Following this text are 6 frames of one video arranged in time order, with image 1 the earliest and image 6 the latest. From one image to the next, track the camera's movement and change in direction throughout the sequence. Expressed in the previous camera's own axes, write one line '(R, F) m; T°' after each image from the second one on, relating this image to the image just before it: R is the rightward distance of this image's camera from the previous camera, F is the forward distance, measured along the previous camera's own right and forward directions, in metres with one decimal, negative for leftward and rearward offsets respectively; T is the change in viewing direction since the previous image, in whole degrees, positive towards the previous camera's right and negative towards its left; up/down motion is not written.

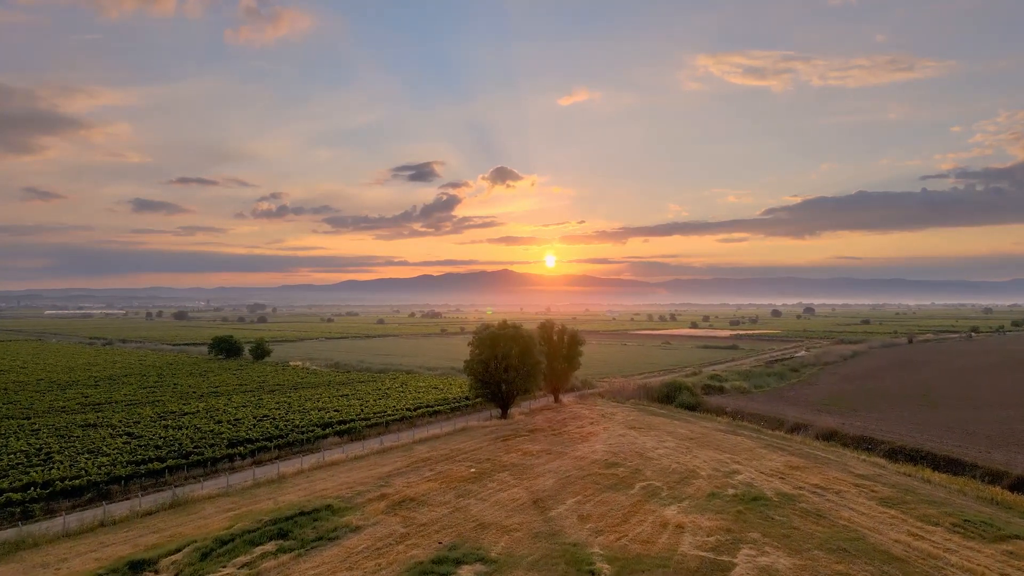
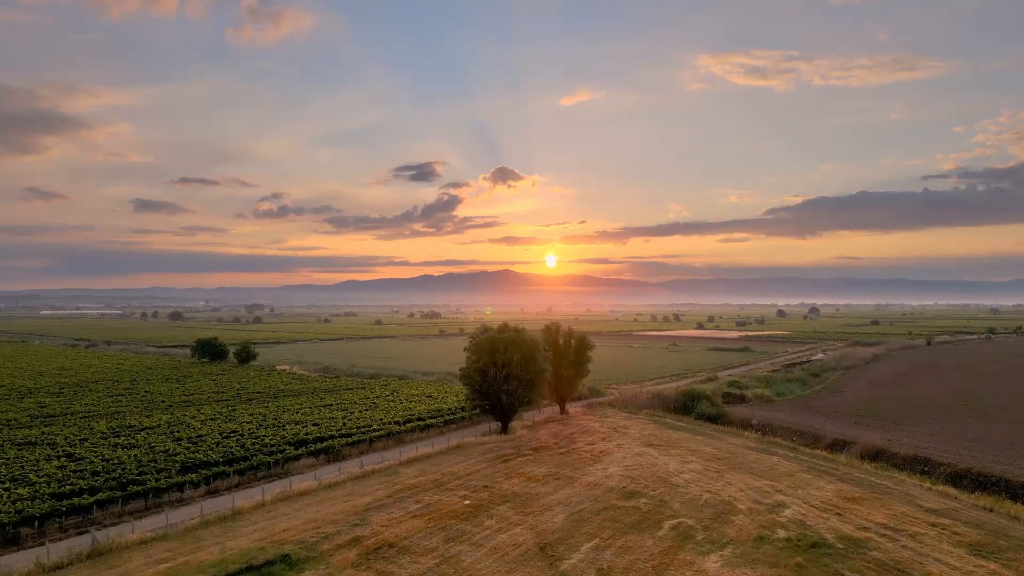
(0.0, +5.4) m; 0°
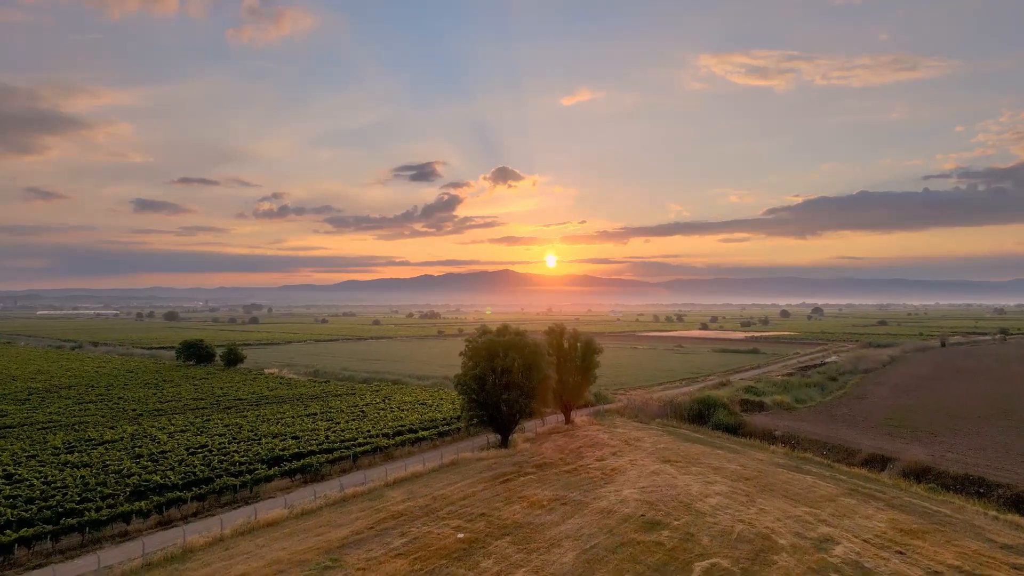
(0.0, +4.1) m; 0°
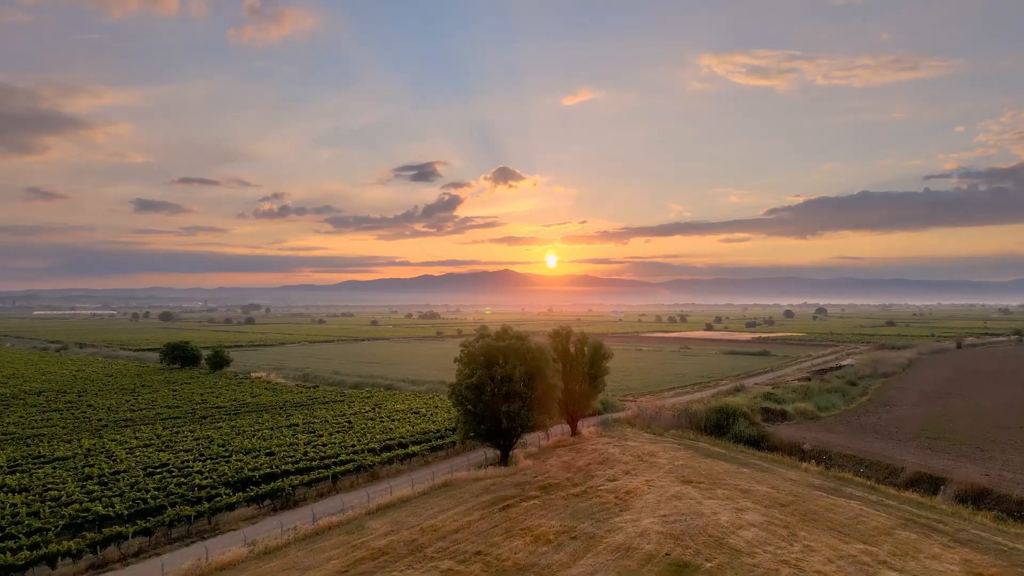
(0.0, +4.2) m; 0°
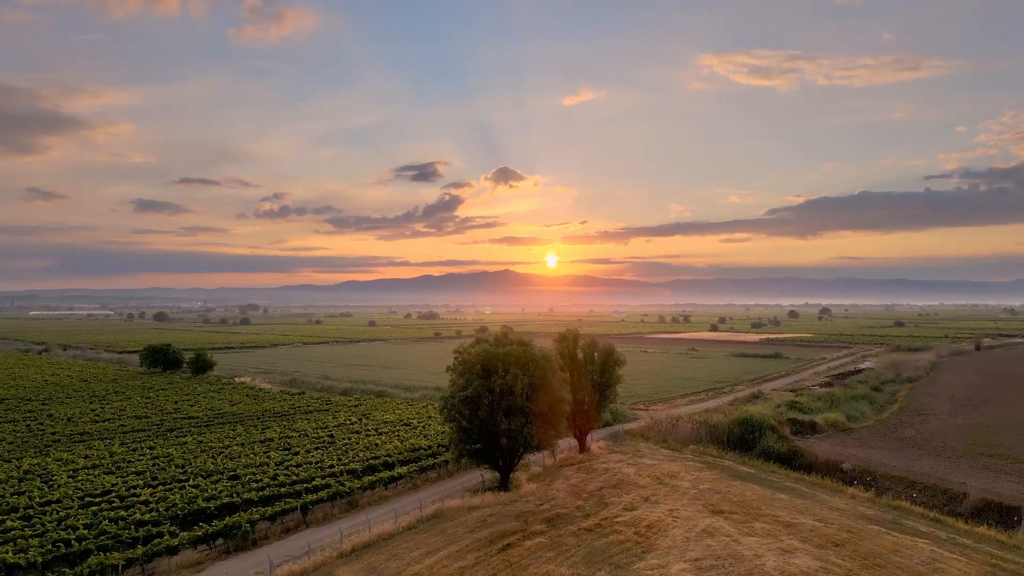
(0.0, +4.6) m; 0°
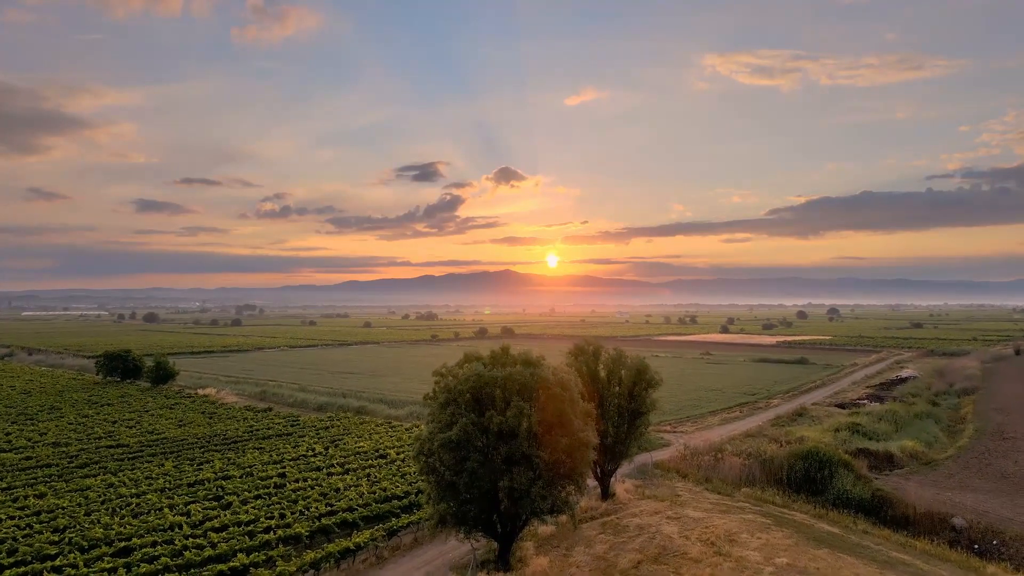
(-0.1, +8.6) m; 0°
